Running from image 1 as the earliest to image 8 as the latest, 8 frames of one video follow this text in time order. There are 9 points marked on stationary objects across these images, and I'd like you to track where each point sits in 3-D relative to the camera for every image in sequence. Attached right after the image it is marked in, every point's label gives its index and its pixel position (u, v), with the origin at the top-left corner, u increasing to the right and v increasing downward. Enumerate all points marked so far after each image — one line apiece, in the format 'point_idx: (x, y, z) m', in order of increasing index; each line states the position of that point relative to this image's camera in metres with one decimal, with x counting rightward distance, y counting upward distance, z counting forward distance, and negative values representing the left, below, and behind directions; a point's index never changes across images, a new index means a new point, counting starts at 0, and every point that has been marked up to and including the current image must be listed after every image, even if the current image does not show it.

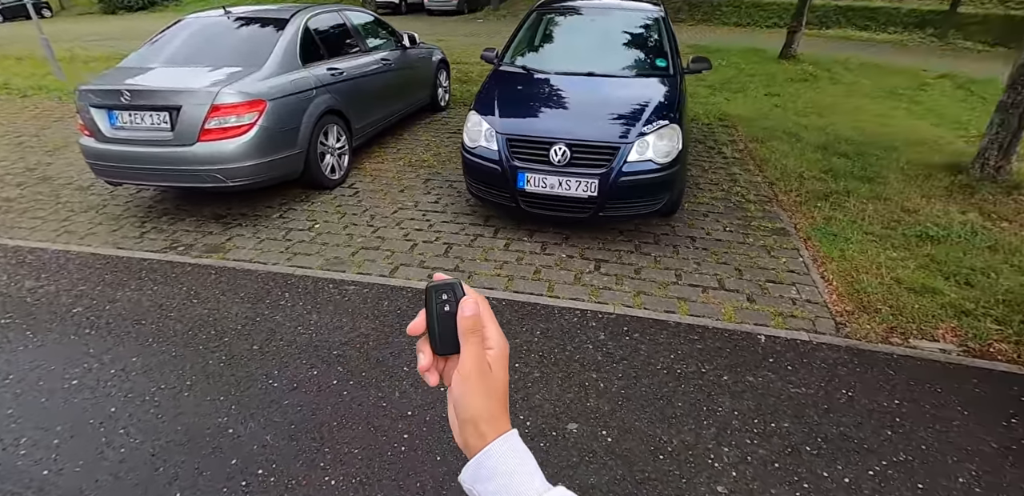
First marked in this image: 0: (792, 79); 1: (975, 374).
0: (+5.3, +3.3, +9.4) m
1: (+2.2, -0.6, +2.3) m
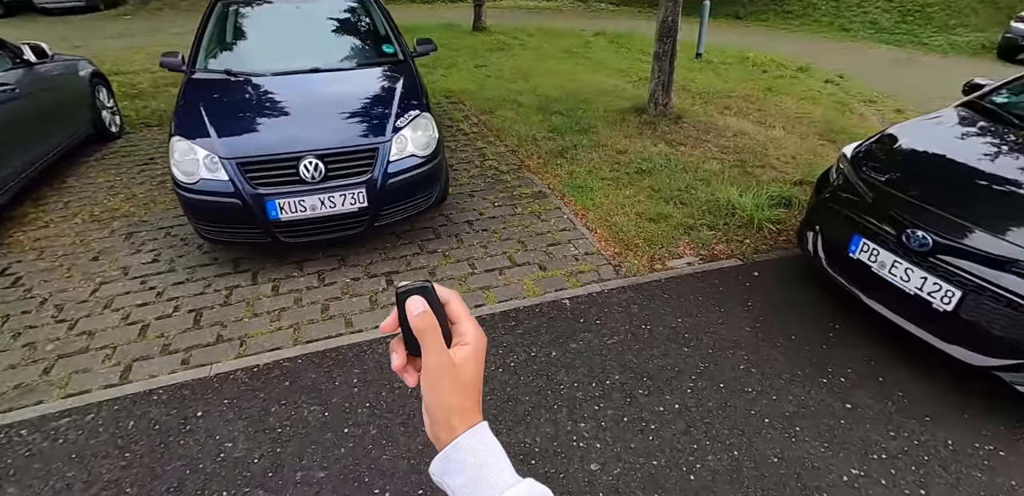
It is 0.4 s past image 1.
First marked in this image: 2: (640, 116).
0: (-0.5, +4.1, +10.3) m
1: (+1.2, -0.2, +2.9) m
2: (+1.4, +1.6, +5.7) m
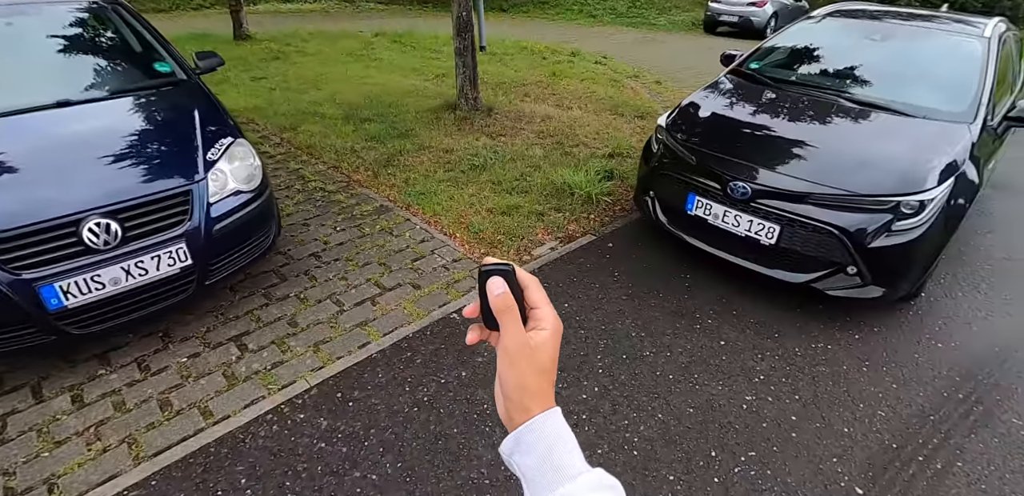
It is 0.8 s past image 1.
0: (-4.6, +3.5, +9.2) m
1: (+0.4, 0.0, +3.1) m
2: (-0.8, +1.6, +5.7) m
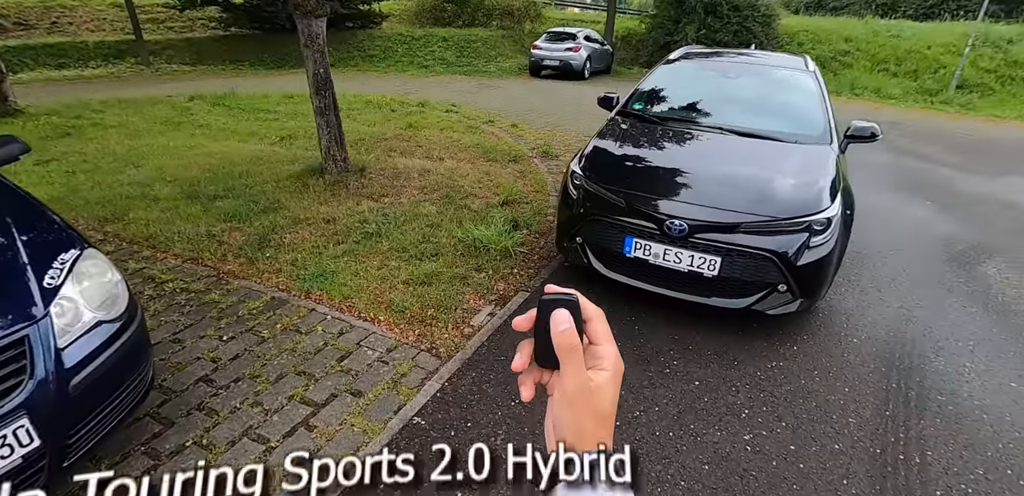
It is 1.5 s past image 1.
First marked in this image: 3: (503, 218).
0: (-7.0, +1.7, +7.5) m
1: (+0.1, -0.4, +2.9) m
2: (-2.1, +0.7, +5.1) m
3: (-0.1, +0.3, +4.2) m
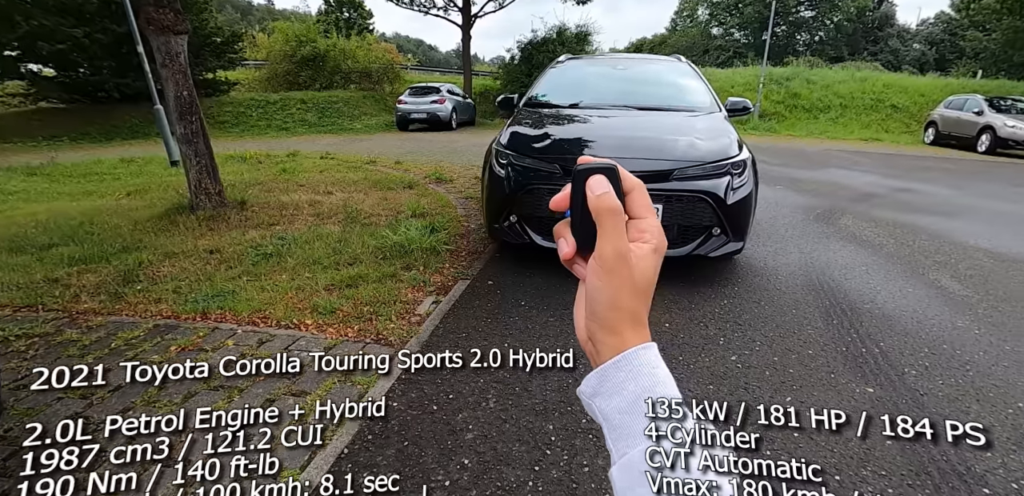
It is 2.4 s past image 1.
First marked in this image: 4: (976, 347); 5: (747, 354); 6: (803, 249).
0: (-8.4, +0.4, +5.6) m
1: (-0.2, -0.3, +2.6) m
2: (-3.0, +0.3, +4.4) m
3: (-0.8, +0.2, +4.0) m
4: (+2.2, -0.5, +2.3) m
5: (+1.0, -0.4, +2.1) m
6: (+2.3, 0.0, +3.8) m
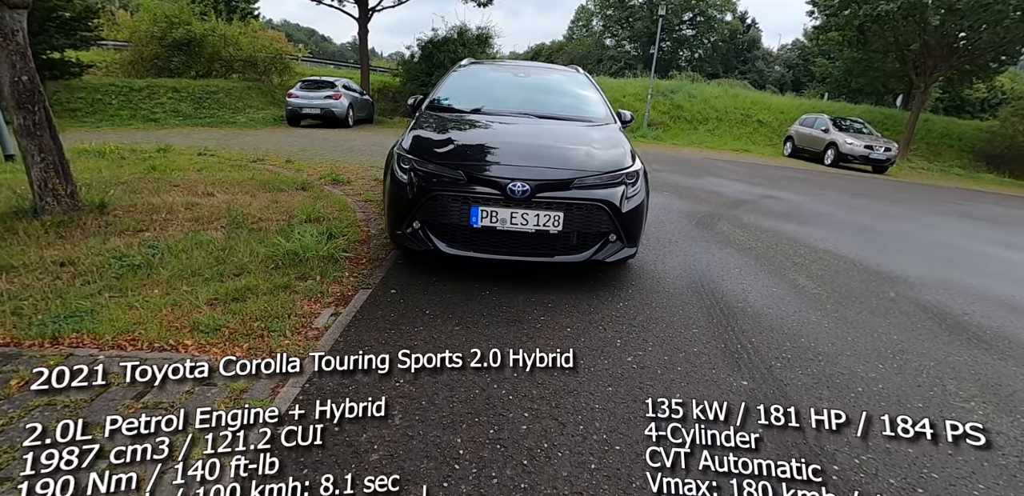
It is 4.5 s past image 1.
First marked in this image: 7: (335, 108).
0: (-9.3, +0.2, +3.9) m
1: (-0.7, -0.3, +2.6) m
2: (-3.8, +0.2, +3.7) m
3: (-1.5, +0.1, +3.8) m
4: (+1.7, -0.5, +2.7) m
5: (+0.6, -0.5, +2.2) m
6: (+1.5, 0.0, +4.2) m
7: (-6.3, +5.0, +17.5) m
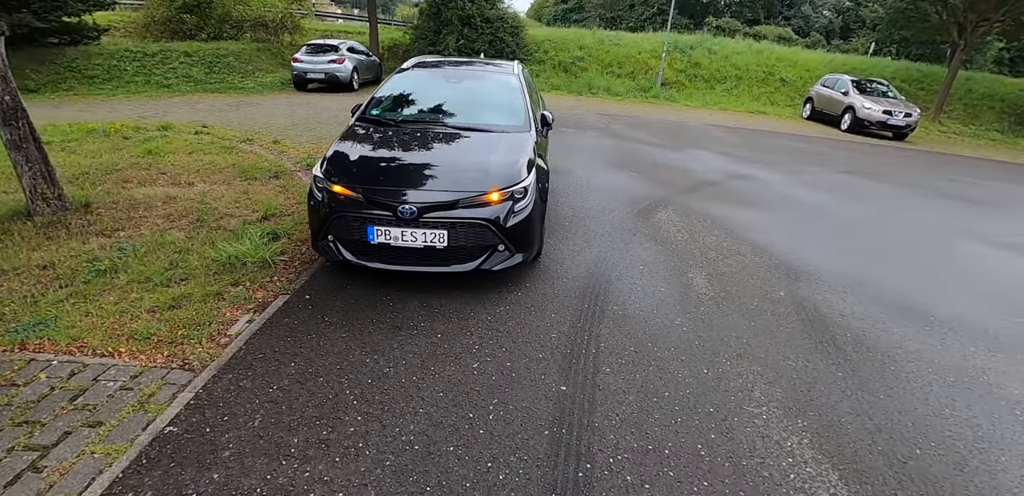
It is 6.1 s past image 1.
0: (-9.9, +0.3, +4.8) m
1: (-1.4, -0.4, +3.1) m
2: (-4.4, +0.2, +4.4) m
3: (-2.2, +0.1, +4.3) m
4: (+1.0, -0.6, +3.1) m
5: (-0.1, -0.6, +2.7) m
6: (+0.9, 0.0, +4.5) m
7: (-6.2, +6.4, +17.7) m
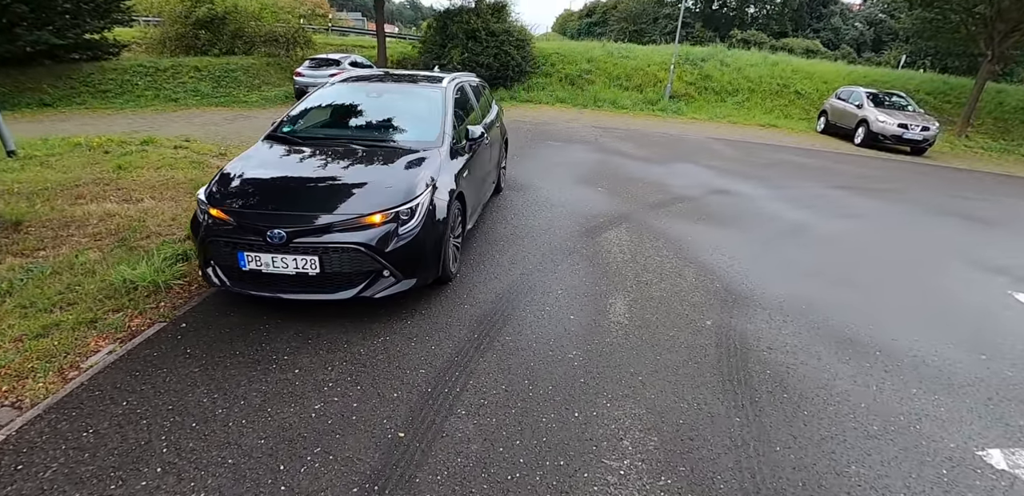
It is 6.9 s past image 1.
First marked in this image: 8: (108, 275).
0: (-10.6, +0.2, +5.0) m
1: (-2.2, -0.6, +2.9) m
2: (-5.1, +0.1, +4.4) m
3: (-2.9, 0.0, +4.2) m
4: (+0.2, -0.8, +2.8) m
5: (-0.9, -0.8, +2.5) m
6: (+0.2, -0.2, +4.3) m
7: (-6.2, +5.9, +17.9) m
8: (-3.1, -0.2, +3.8) m
